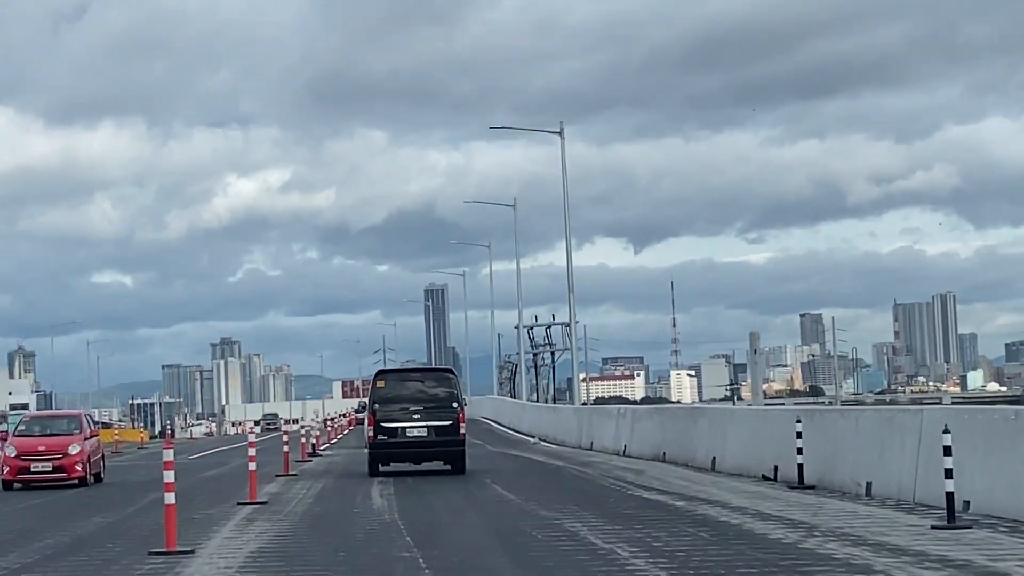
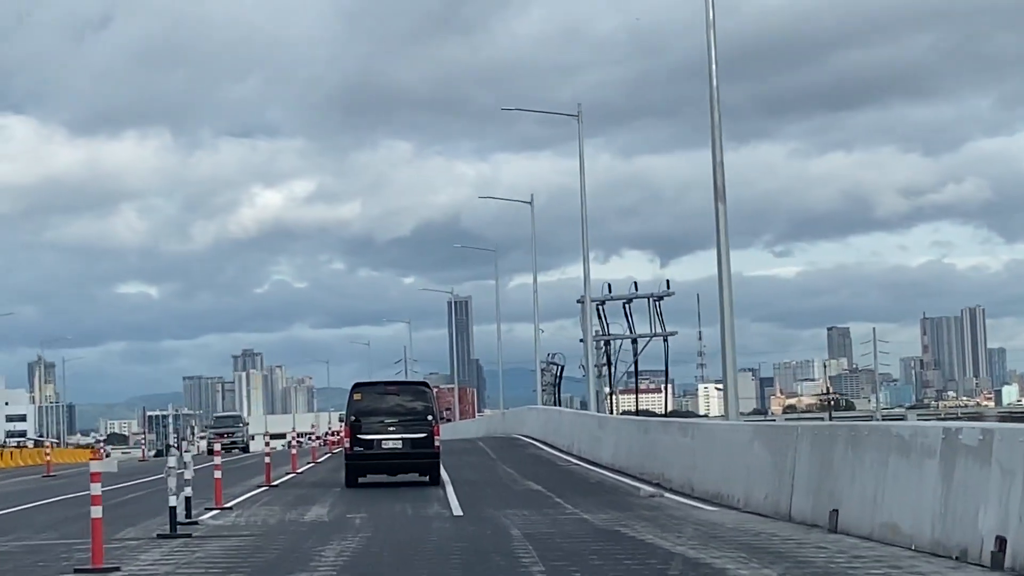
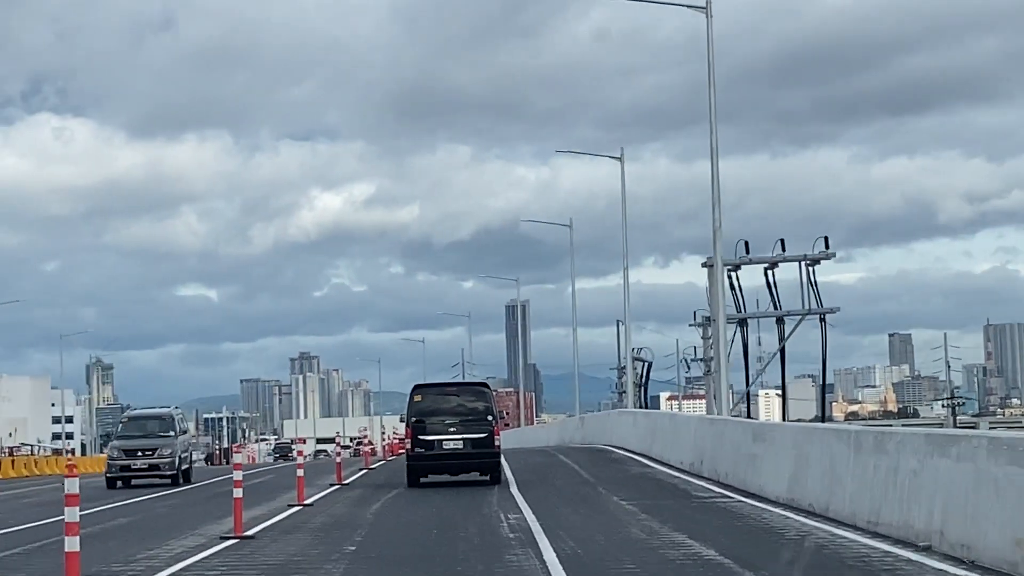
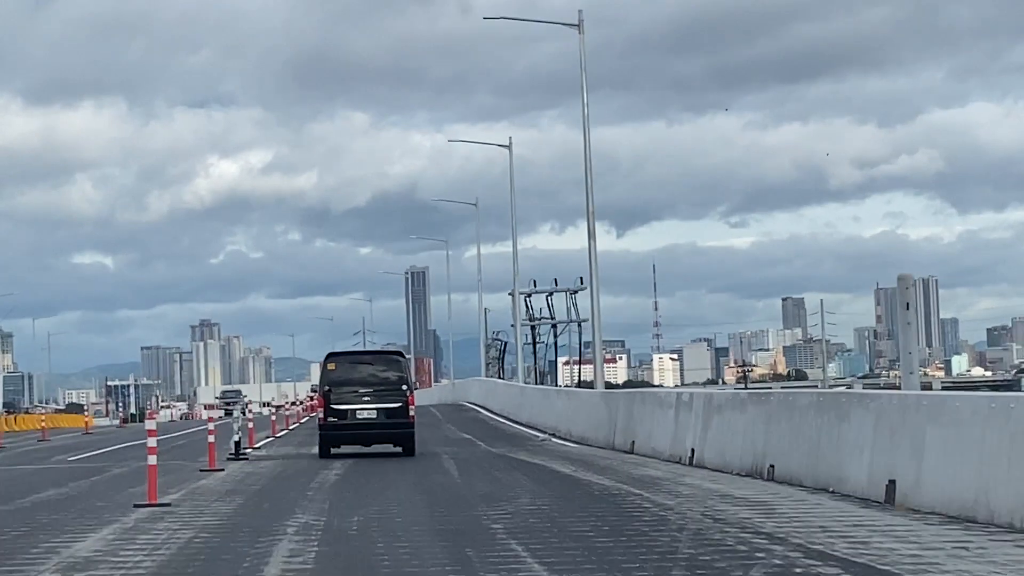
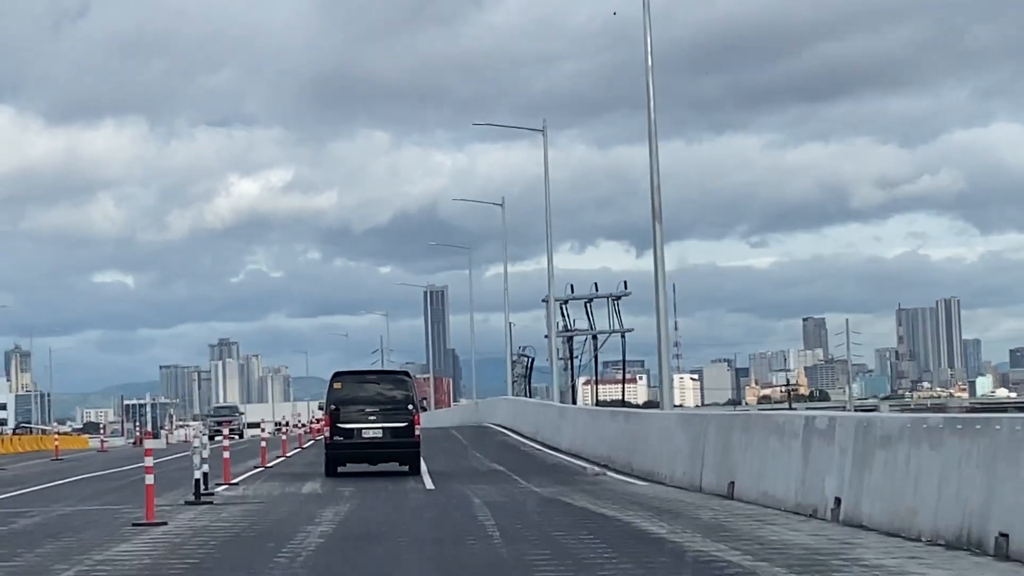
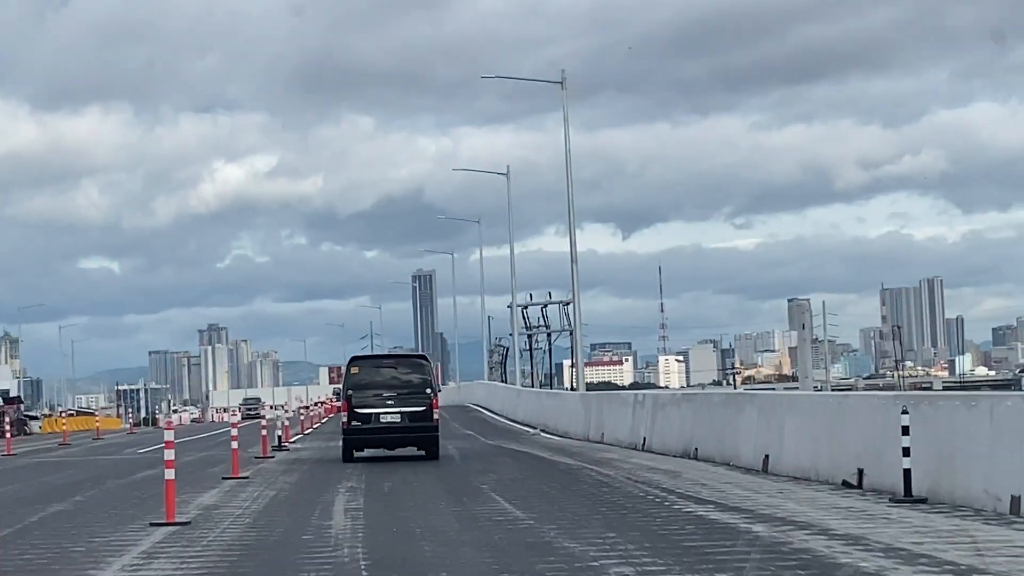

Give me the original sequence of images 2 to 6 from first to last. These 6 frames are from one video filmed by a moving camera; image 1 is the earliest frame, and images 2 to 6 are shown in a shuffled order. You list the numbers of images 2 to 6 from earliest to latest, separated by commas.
6, 4, 5, 2, 3
